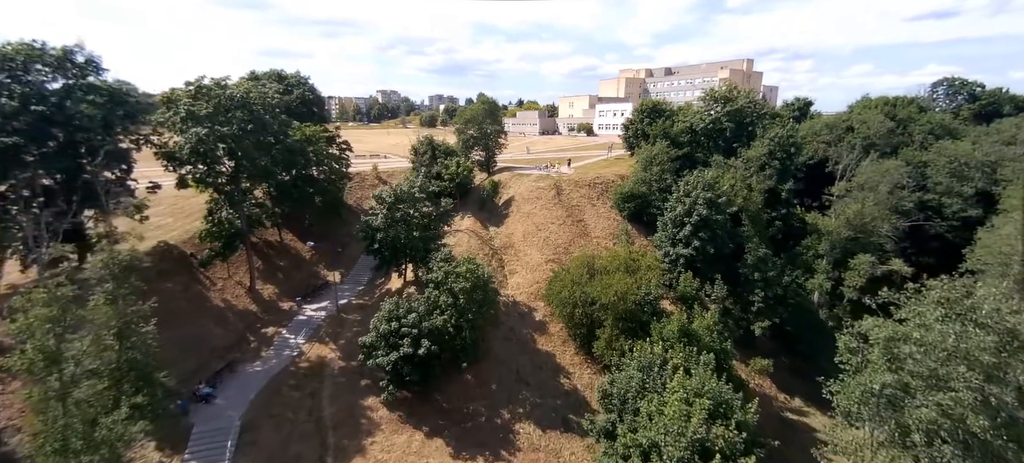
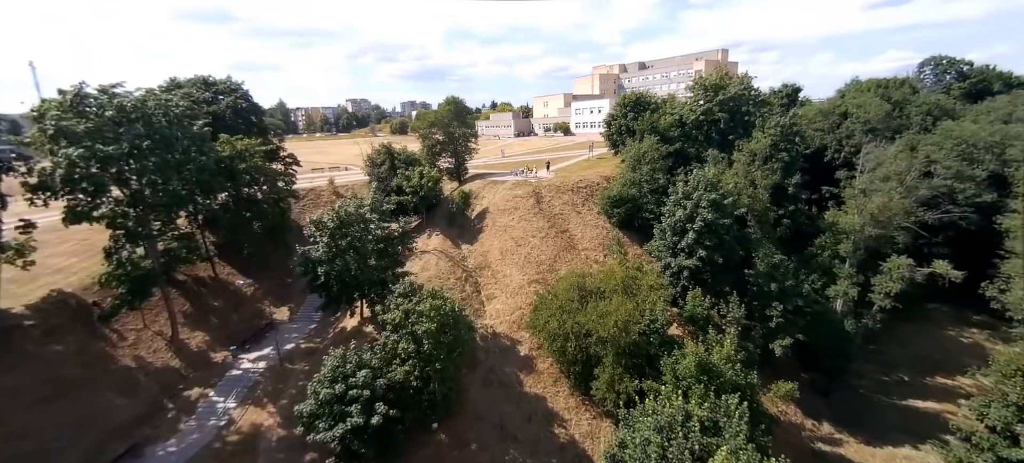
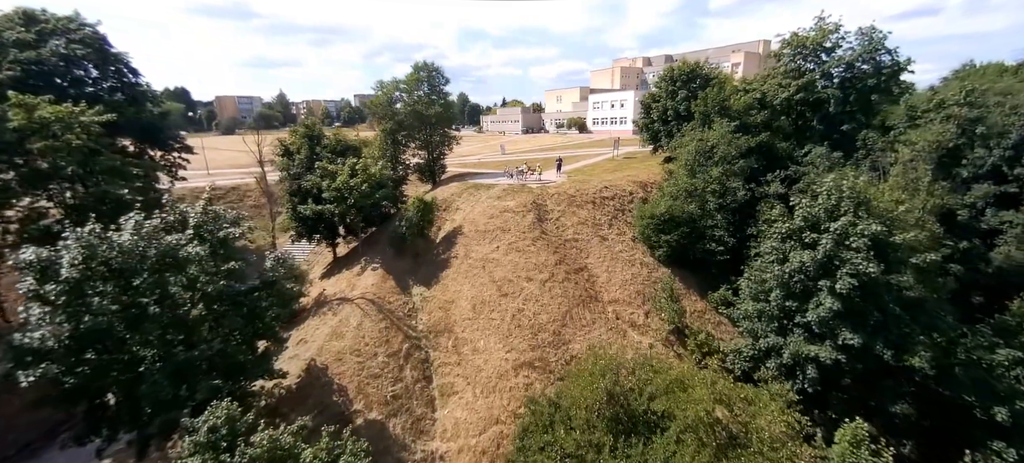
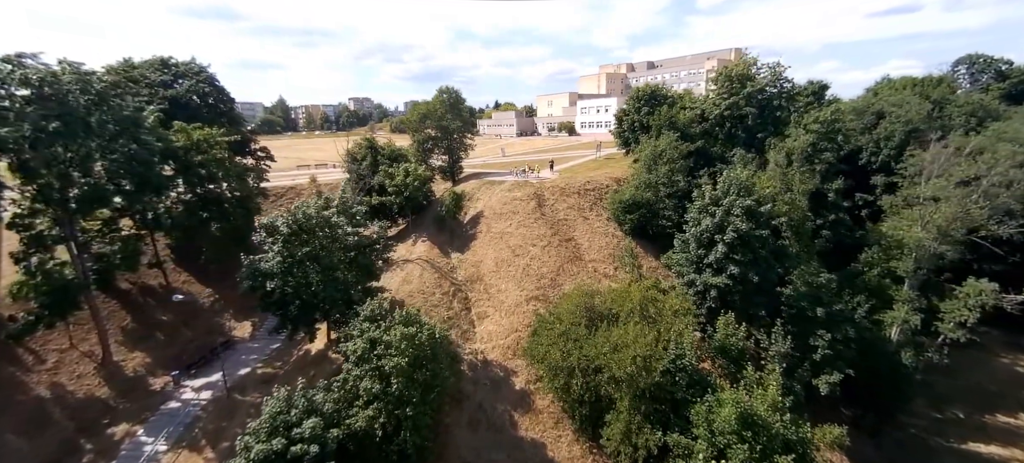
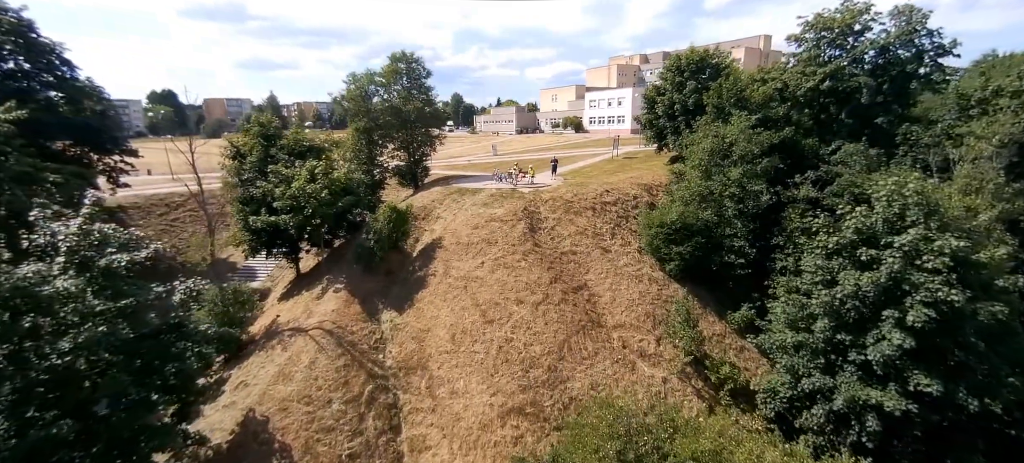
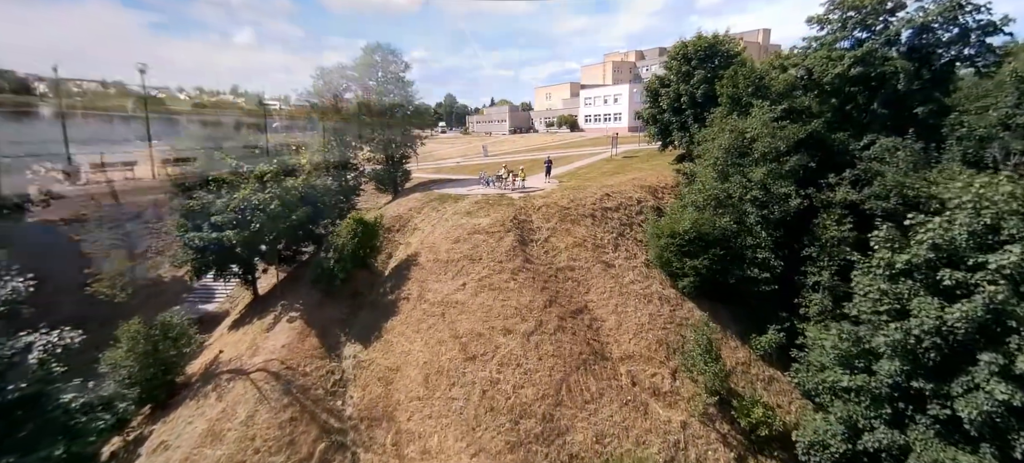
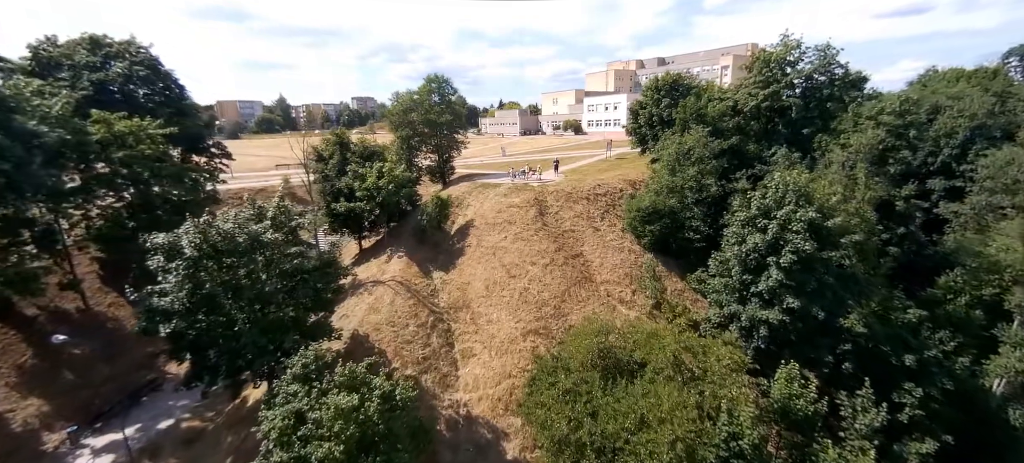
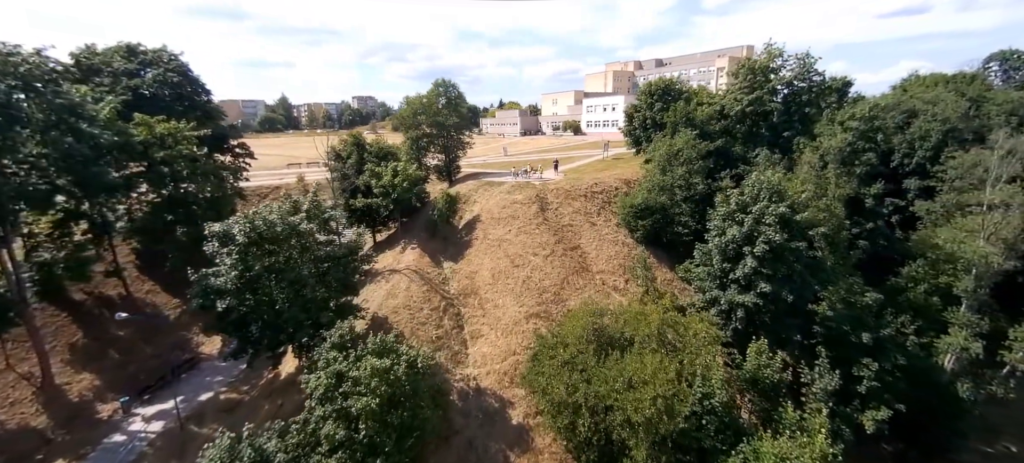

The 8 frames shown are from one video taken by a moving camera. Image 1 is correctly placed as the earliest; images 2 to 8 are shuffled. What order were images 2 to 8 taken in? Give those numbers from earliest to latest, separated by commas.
2, 4, 8, 7, 3, 5, 6
